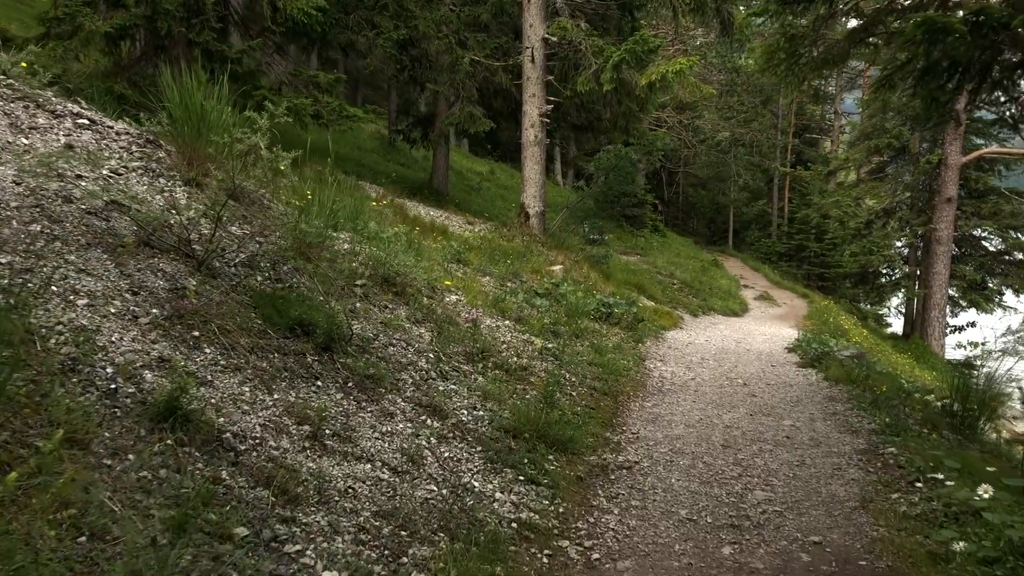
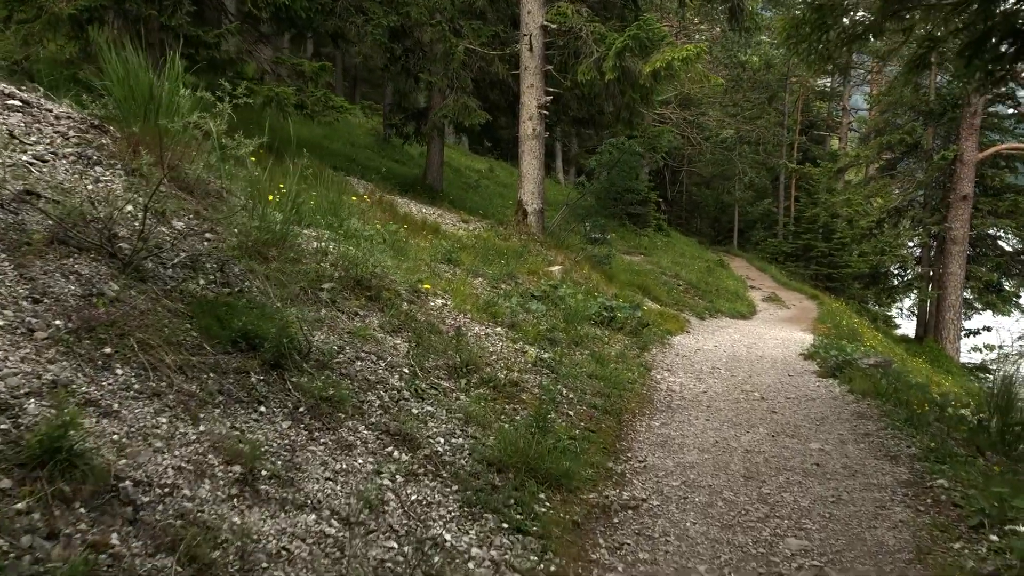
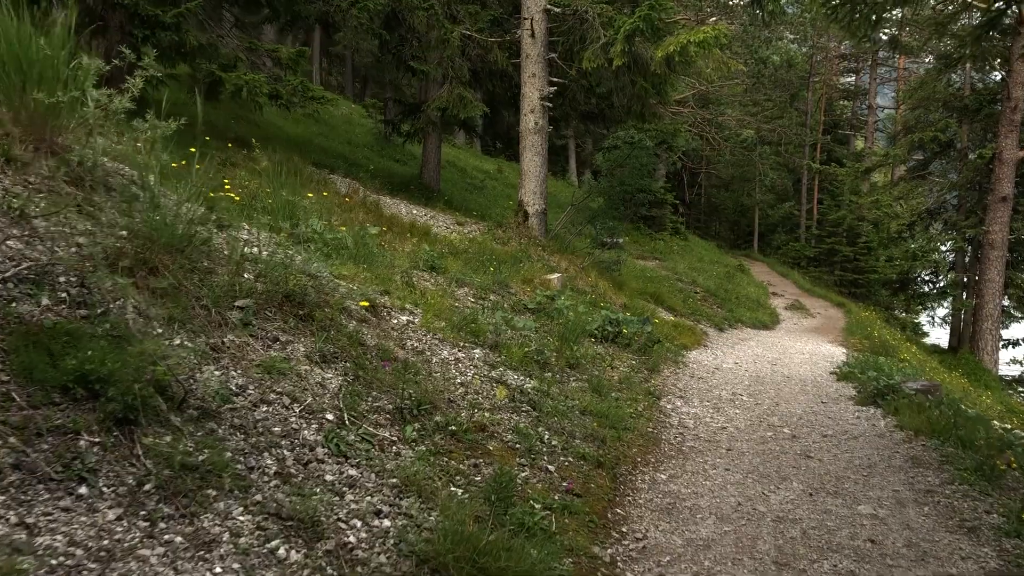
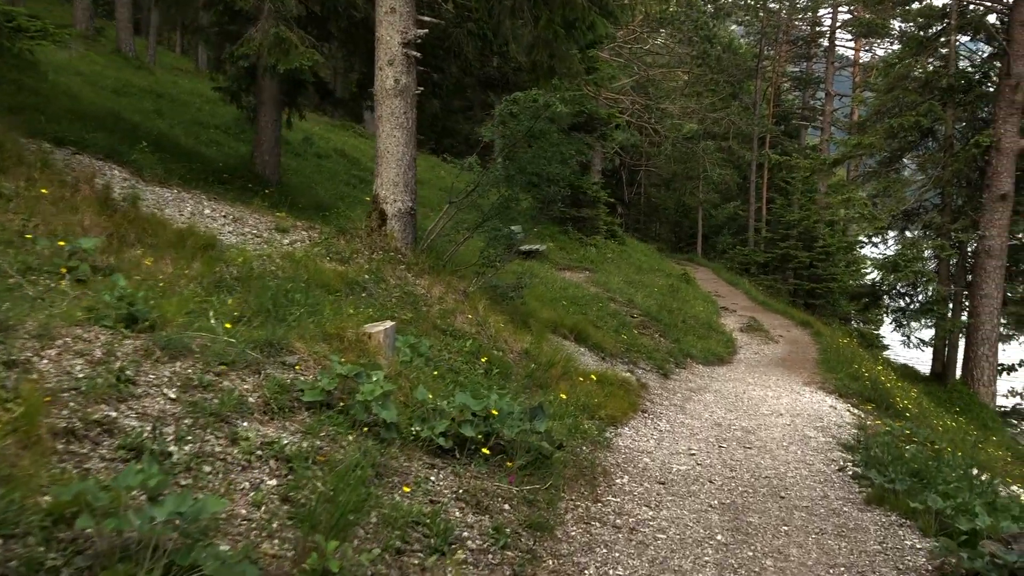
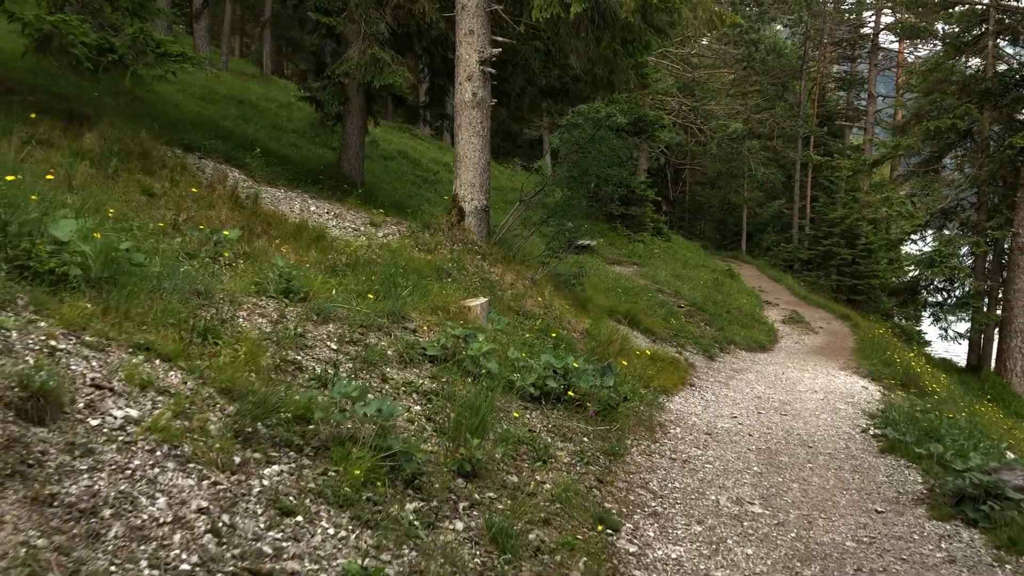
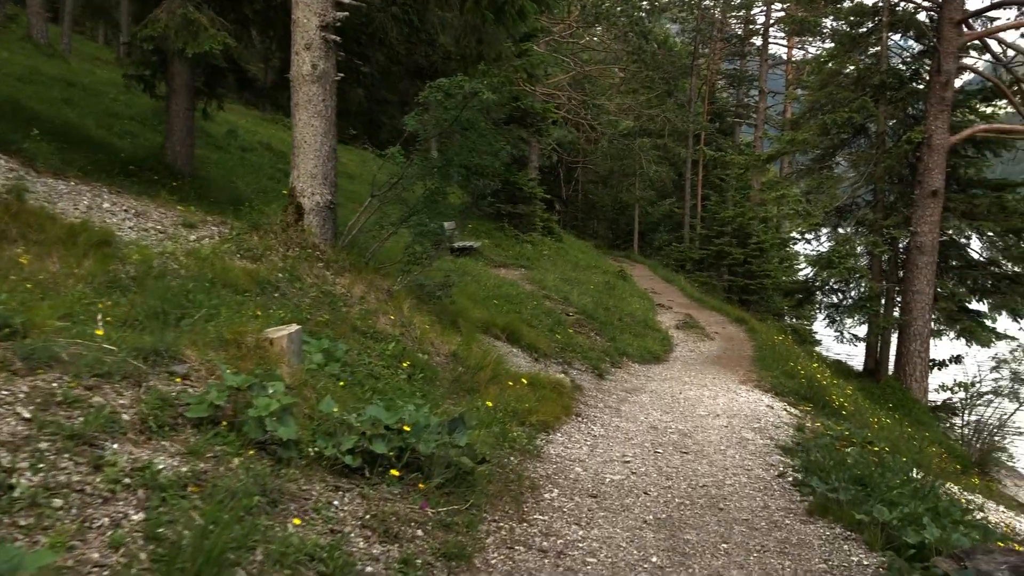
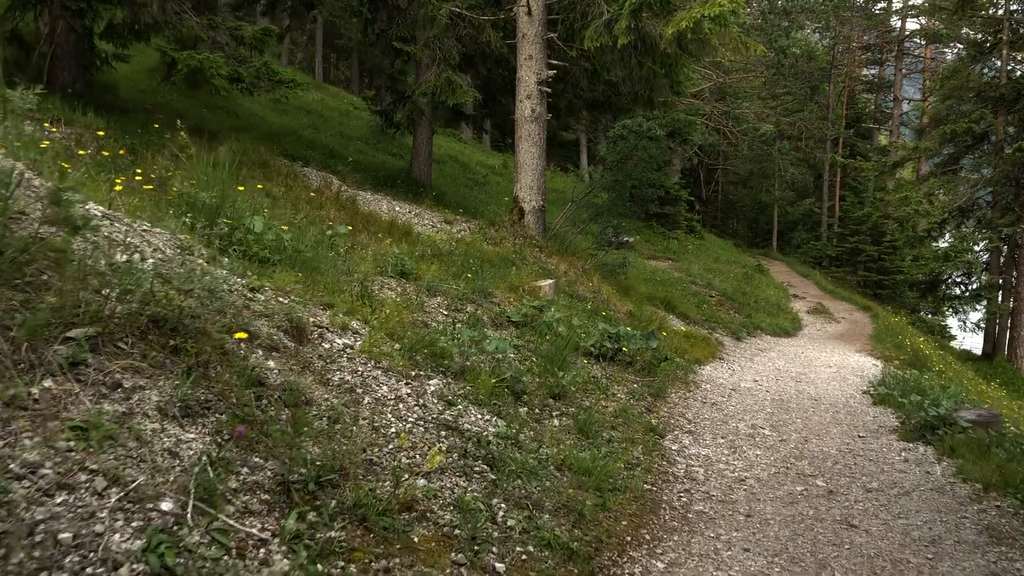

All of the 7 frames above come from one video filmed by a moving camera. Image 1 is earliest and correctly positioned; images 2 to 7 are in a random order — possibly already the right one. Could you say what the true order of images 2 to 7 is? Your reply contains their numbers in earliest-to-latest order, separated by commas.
2, 3, 7, 5, 4, 6
